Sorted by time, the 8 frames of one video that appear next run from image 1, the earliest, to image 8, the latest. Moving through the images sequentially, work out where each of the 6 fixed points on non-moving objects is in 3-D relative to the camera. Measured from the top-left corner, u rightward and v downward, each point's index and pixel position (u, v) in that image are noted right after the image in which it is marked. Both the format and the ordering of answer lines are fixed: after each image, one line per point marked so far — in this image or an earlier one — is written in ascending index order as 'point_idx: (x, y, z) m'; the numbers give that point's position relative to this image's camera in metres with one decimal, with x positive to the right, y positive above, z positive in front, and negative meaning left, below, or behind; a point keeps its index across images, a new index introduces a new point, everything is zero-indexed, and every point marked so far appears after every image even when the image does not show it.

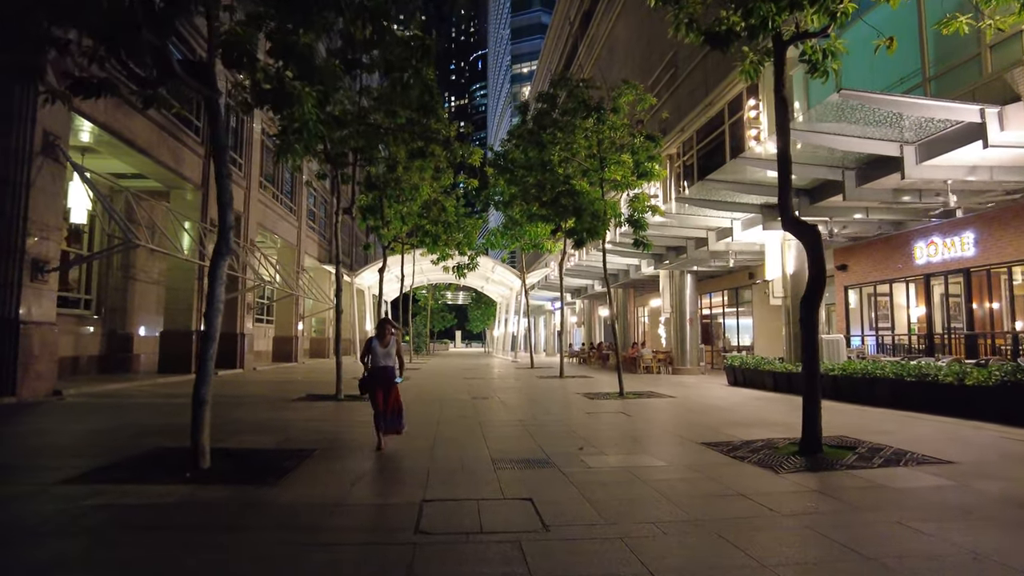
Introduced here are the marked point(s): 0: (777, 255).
0: (+6.7, +0.8, +16.9) m
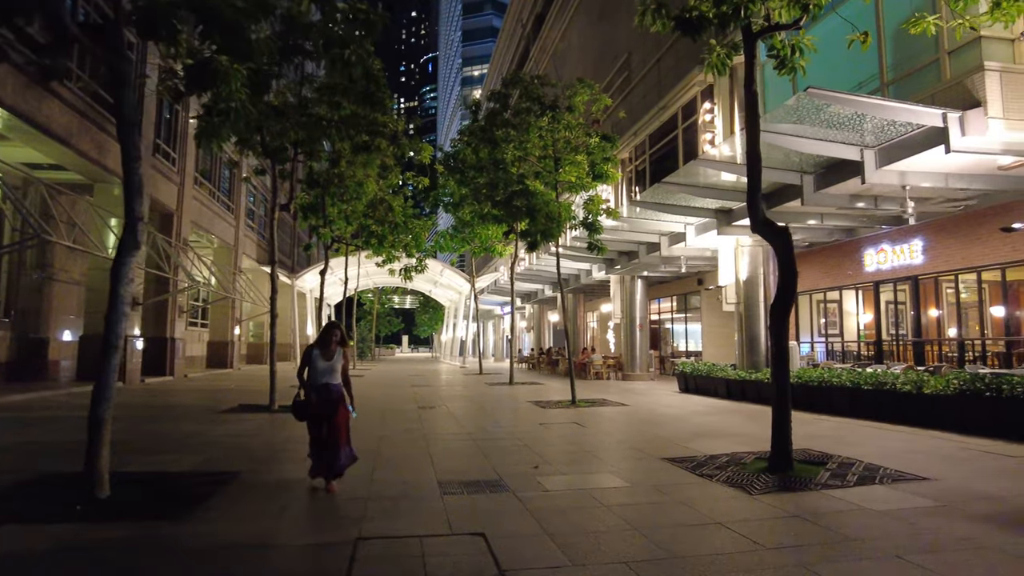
0: (+5.5, +0.7, +16.7) m
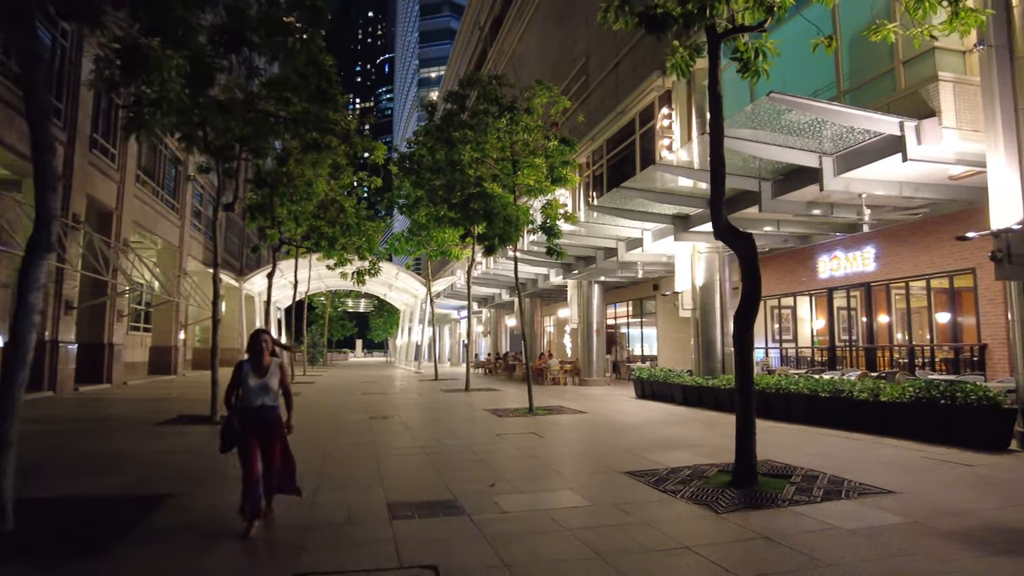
0: (+4.4, +0.5, +16.6) m
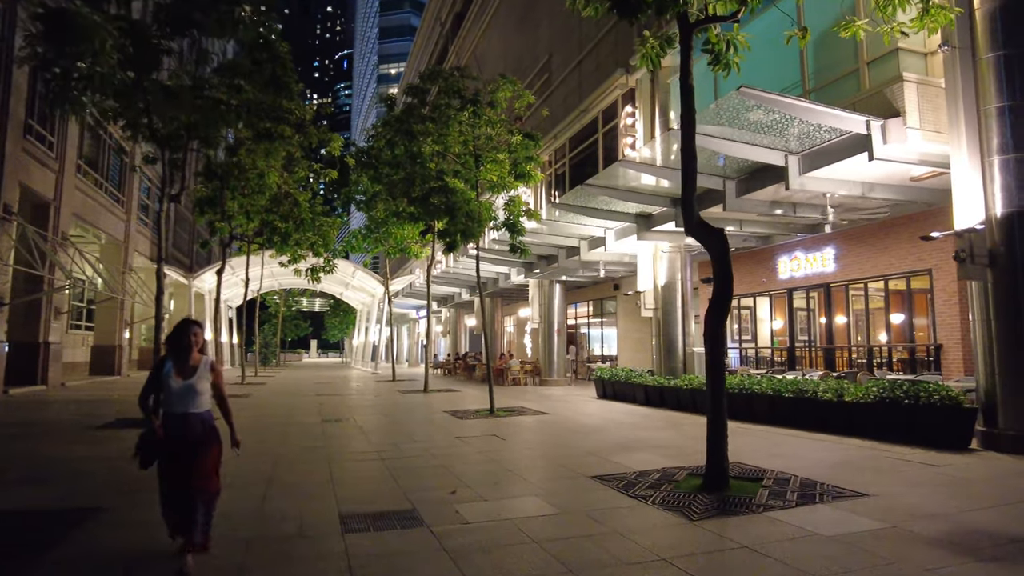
0: (+3.4, +0.5, +16.5) m
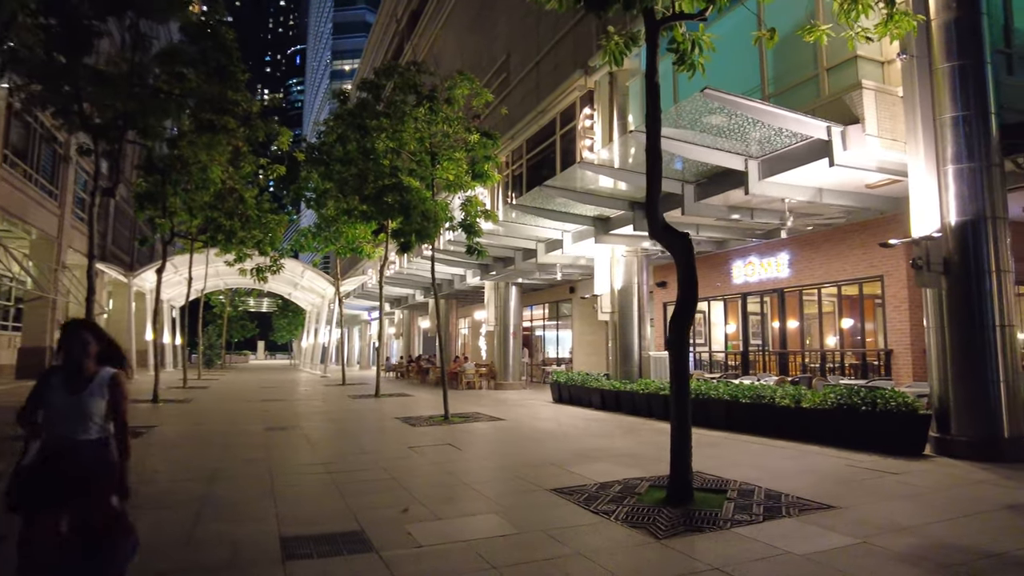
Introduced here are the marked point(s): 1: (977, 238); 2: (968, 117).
0: (+2.3, +0.4, +16.4) m
1: (+5.9, +0.6, +8.4) m
2: (+6.0, +2.2, +8.6) m
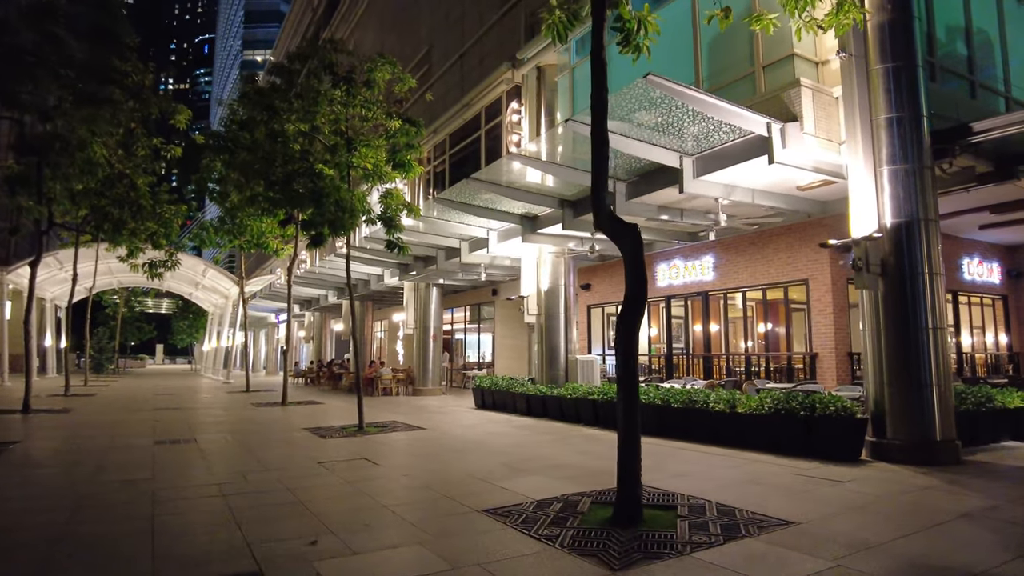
0: (+0.5, +0.4, +15.8) m
1: (+5.0, +0.6, +8.3) m
2: (+5.1, +2.2, +8.5) m
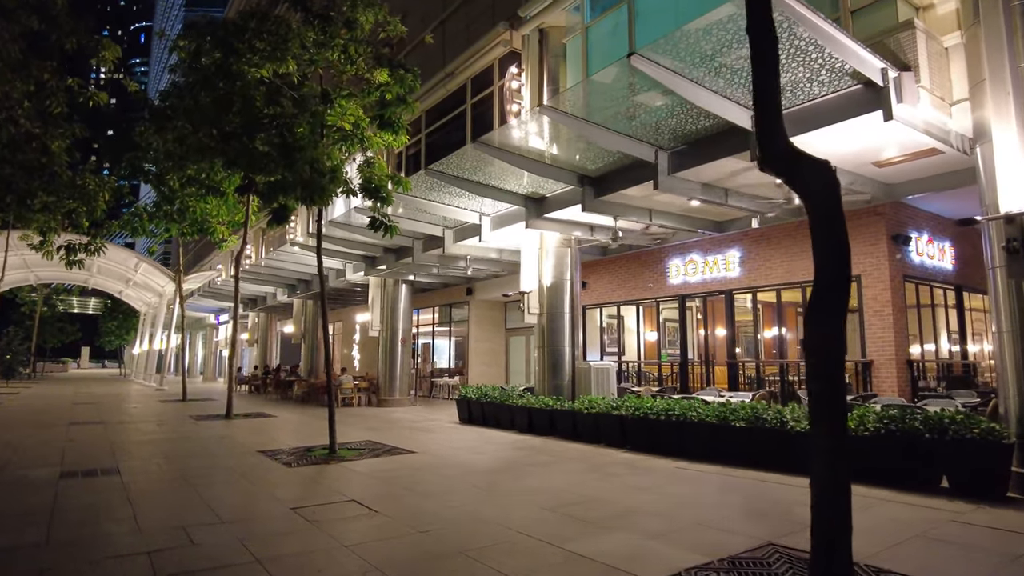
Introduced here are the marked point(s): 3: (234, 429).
0: (+0.4, +0.5, +13.6) m
1: (+5.6, +0.7, +6.5) m
2: (+5.6, +2.3, +6.8) m
3: (-6.2, -3.1, +14.8) m
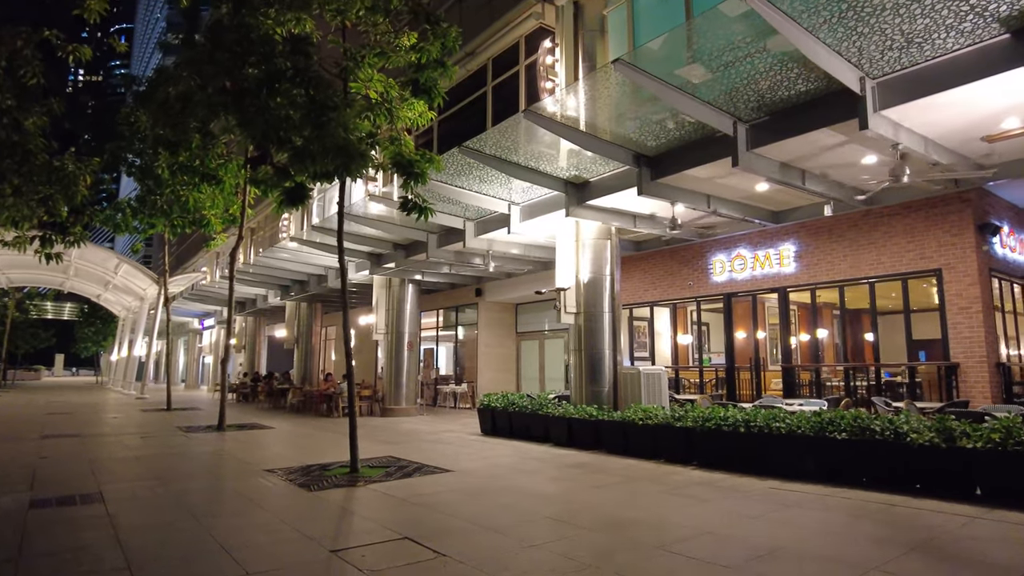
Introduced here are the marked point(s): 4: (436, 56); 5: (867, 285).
0: (+1.0, +0.6, +12.3) m
1: (+6.3, +0.8, +5.4) m
2: (+6.4, +2.4, +5.6) m
3: (-5.6, -3.1, +13.3) m
4: (-1.0, +3.0, +8.5) m
5: (+6.0, 0.0, +11.2) m
